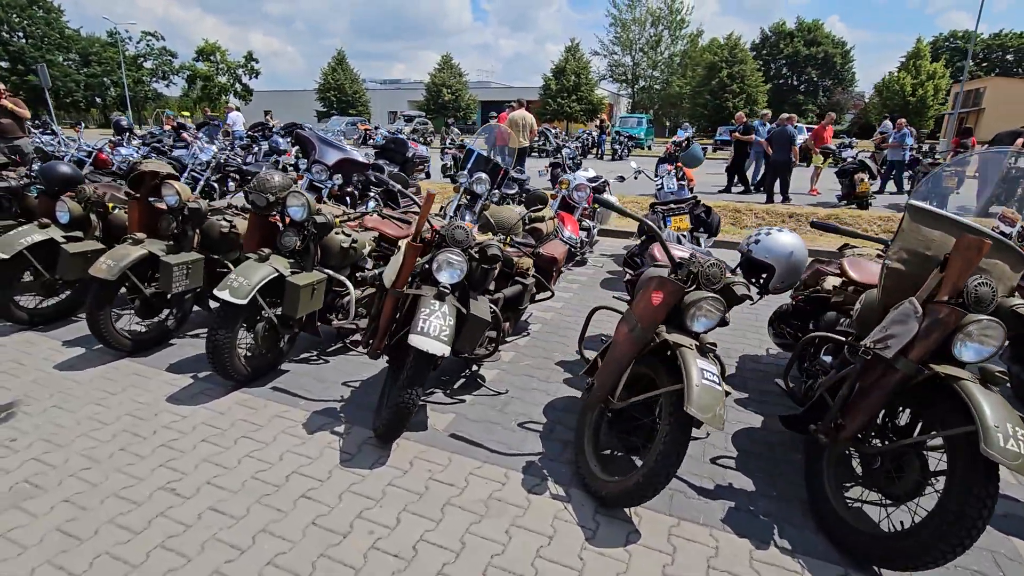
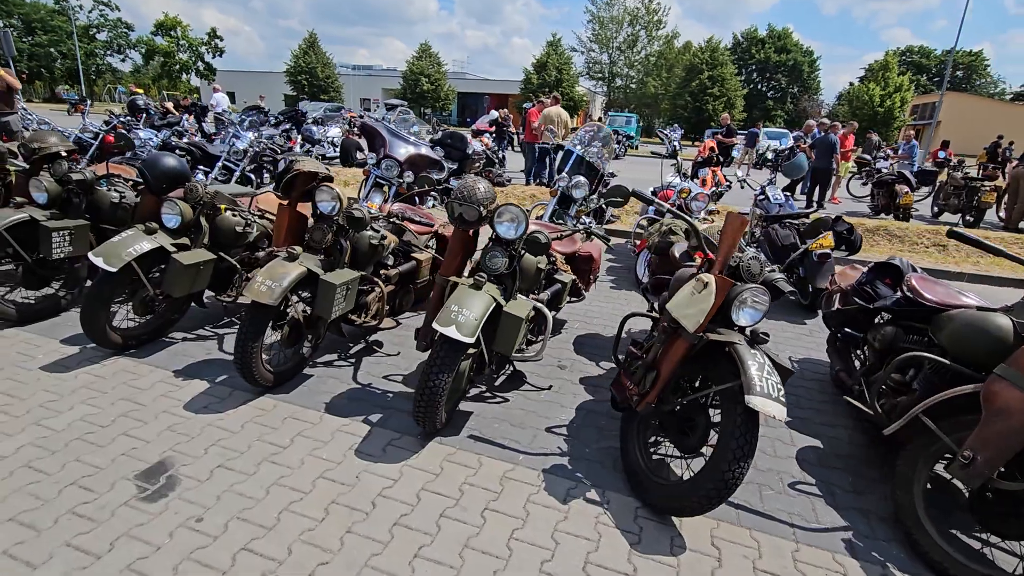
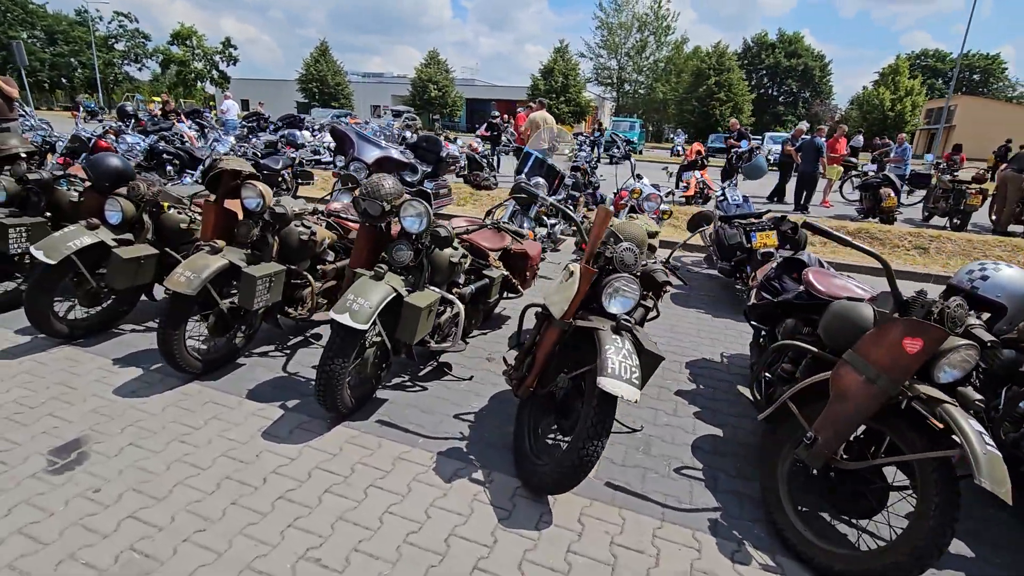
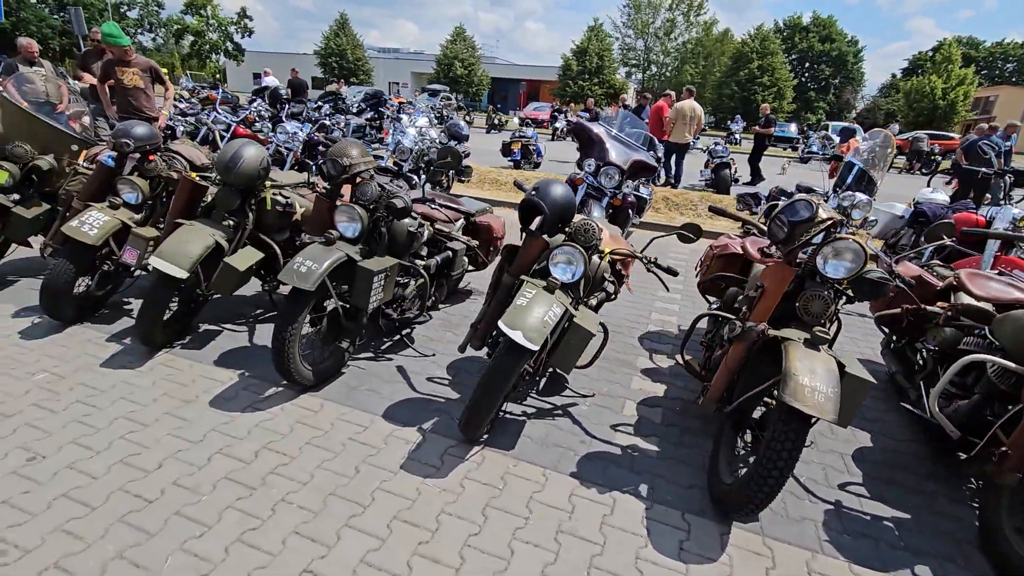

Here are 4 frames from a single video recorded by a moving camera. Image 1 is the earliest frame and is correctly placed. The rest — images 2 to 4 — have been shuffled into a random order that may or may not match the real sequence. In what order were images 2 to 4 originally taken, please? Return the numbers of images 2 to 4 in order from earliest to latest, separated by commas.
3, 2, 4
